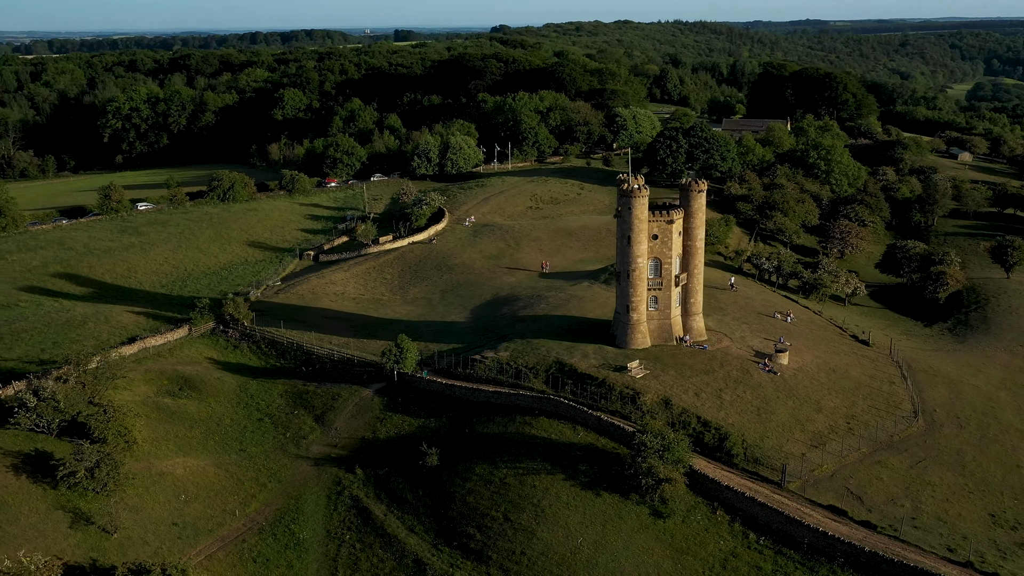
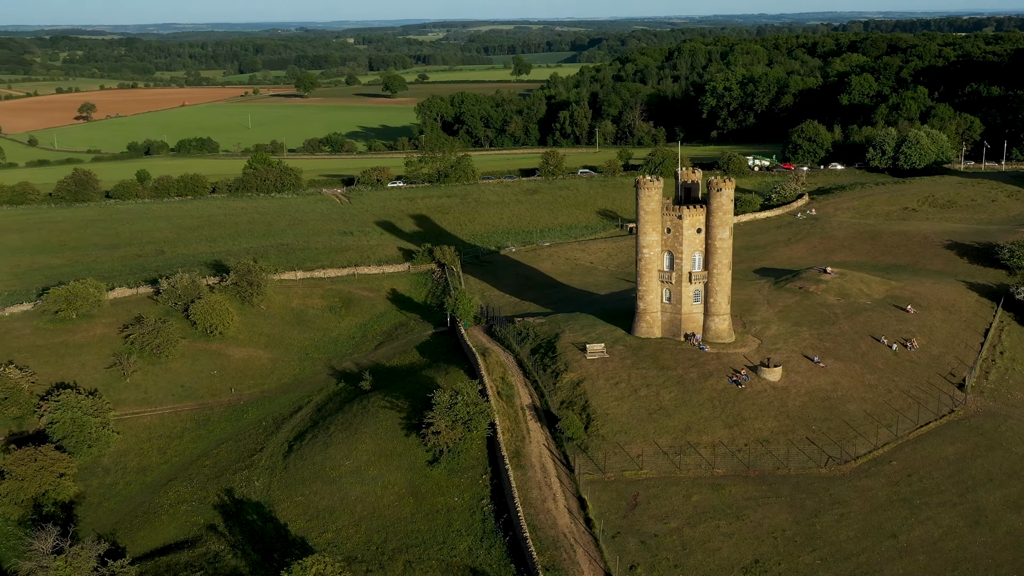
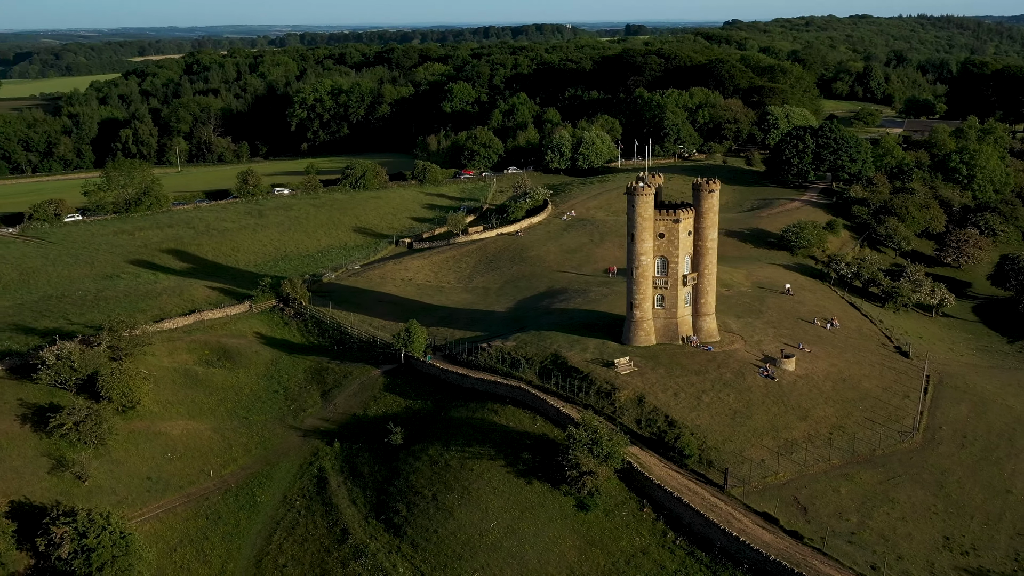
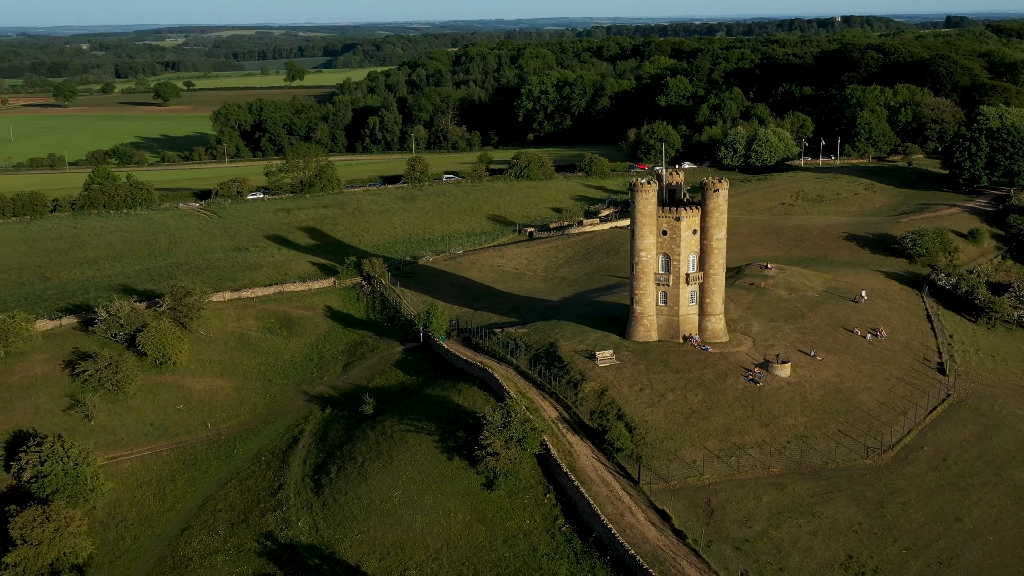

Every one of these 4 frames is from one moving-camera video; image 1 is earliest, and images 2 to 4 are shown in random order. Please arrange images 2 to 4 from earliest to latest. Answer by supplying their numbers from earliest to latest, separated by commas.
3, 4, 2
